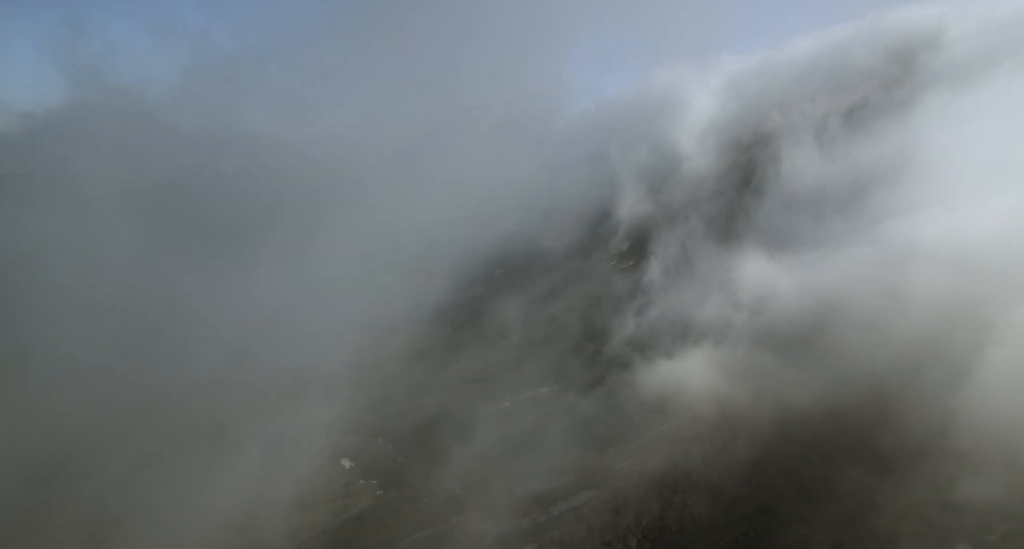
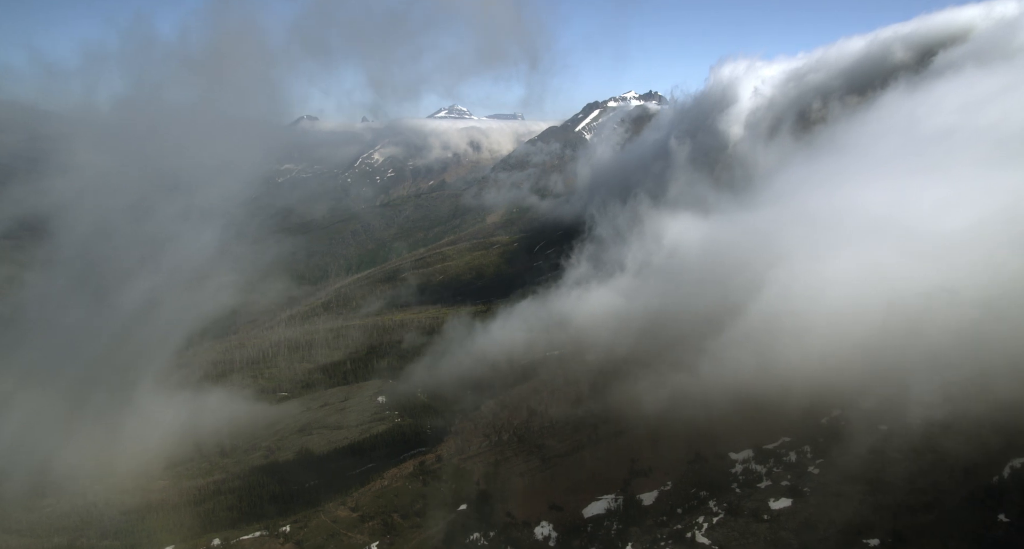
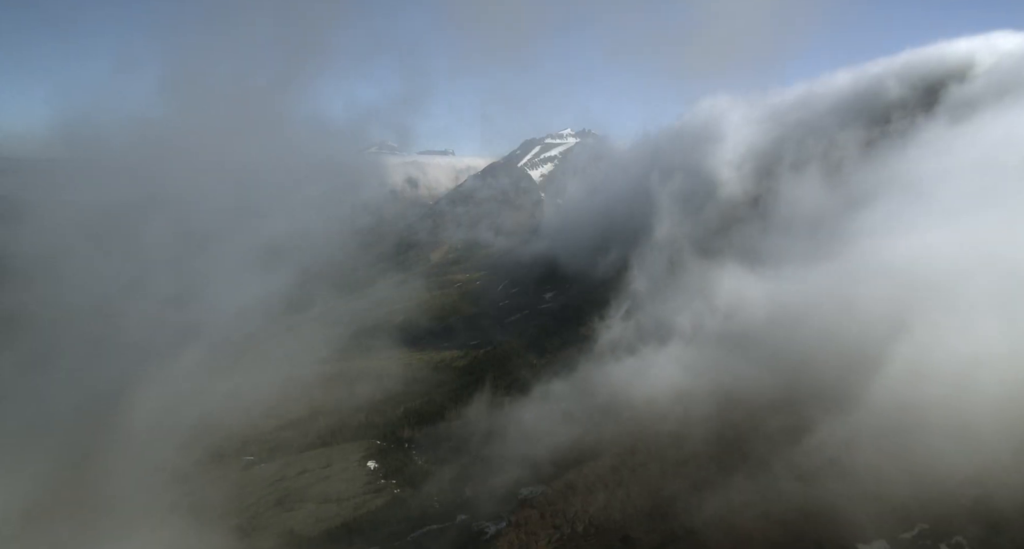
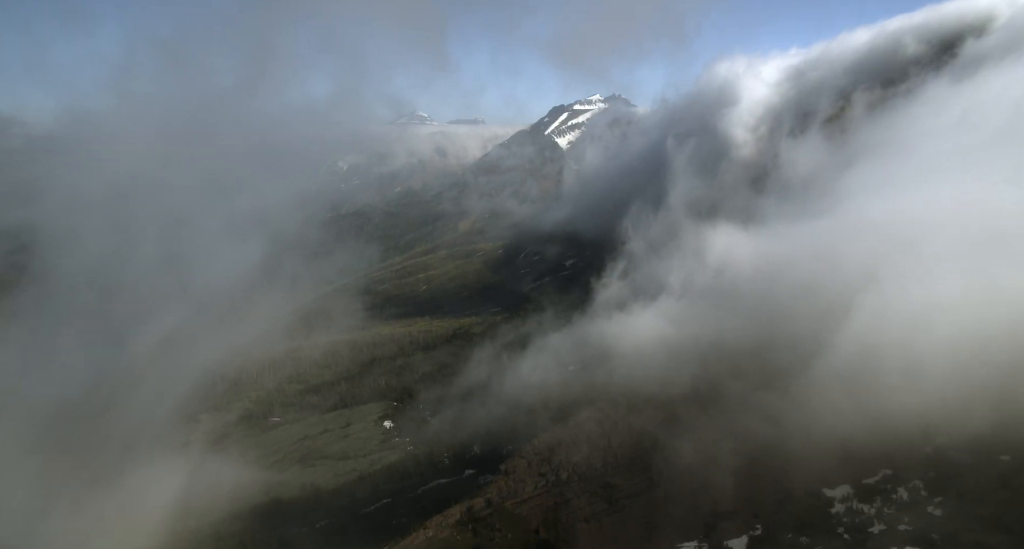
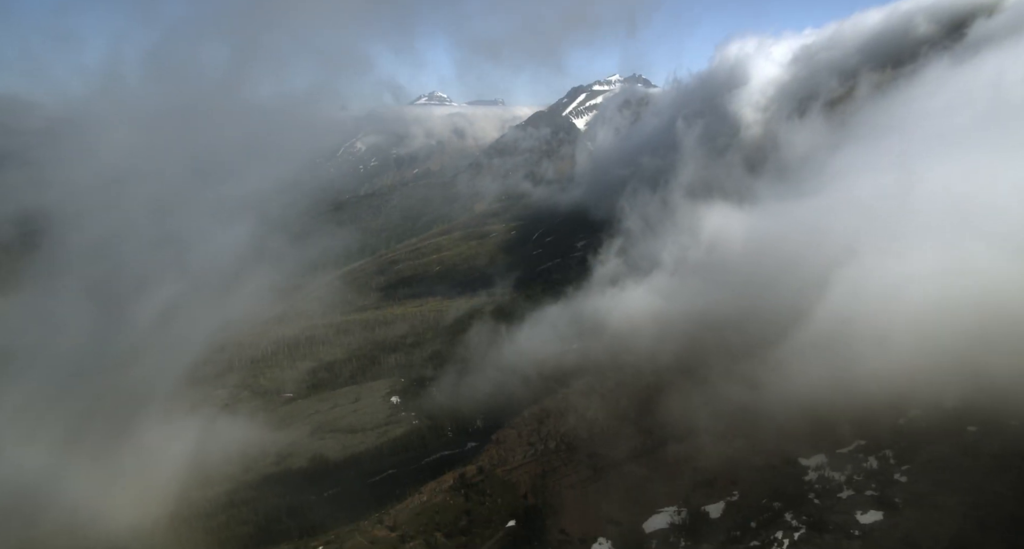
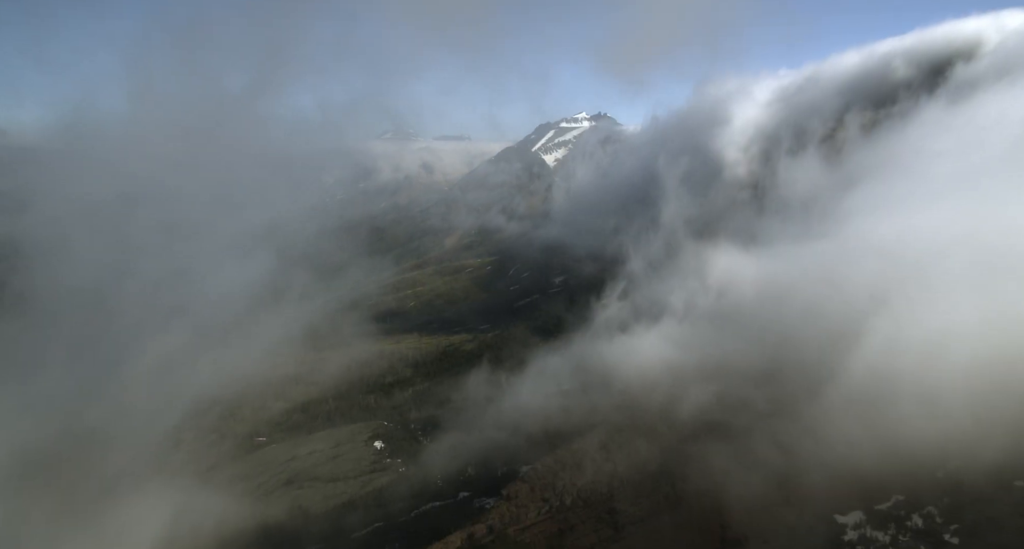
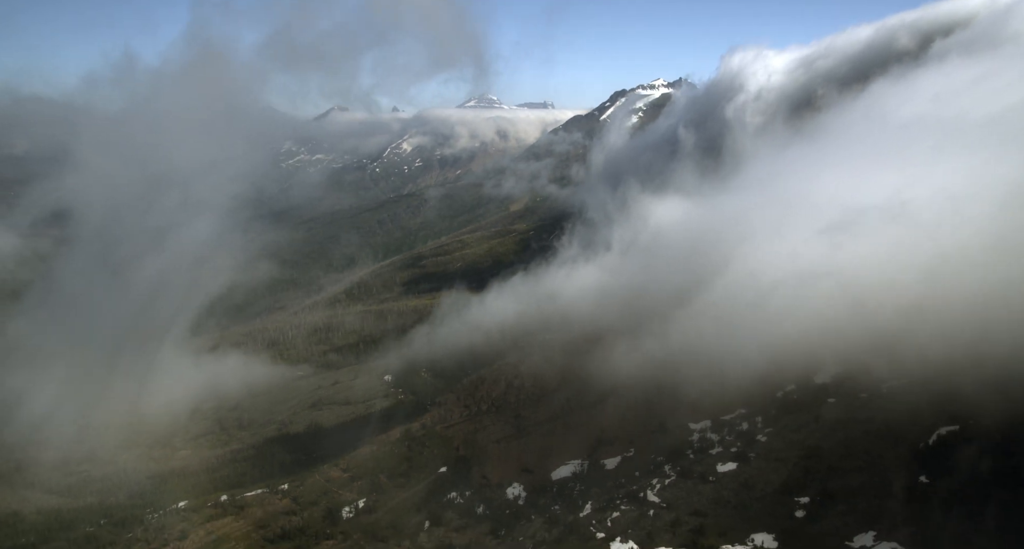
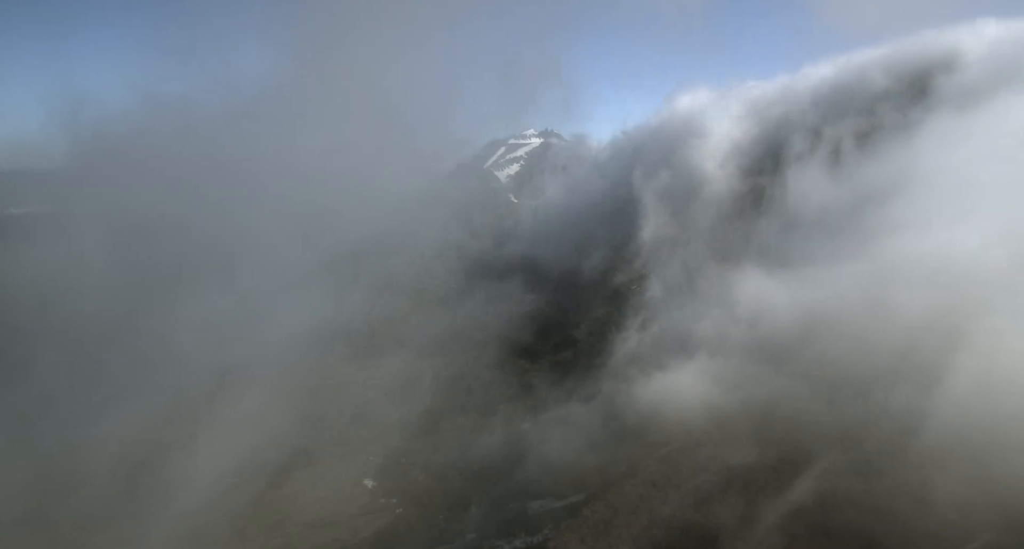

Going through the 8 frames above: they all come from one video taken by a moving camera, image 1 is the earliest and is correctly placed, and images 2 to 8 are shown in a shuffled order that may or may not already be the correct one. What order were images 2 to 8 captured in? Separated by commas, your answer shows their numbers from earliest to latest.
8, 3, 6, 4, 5, 2, 7
